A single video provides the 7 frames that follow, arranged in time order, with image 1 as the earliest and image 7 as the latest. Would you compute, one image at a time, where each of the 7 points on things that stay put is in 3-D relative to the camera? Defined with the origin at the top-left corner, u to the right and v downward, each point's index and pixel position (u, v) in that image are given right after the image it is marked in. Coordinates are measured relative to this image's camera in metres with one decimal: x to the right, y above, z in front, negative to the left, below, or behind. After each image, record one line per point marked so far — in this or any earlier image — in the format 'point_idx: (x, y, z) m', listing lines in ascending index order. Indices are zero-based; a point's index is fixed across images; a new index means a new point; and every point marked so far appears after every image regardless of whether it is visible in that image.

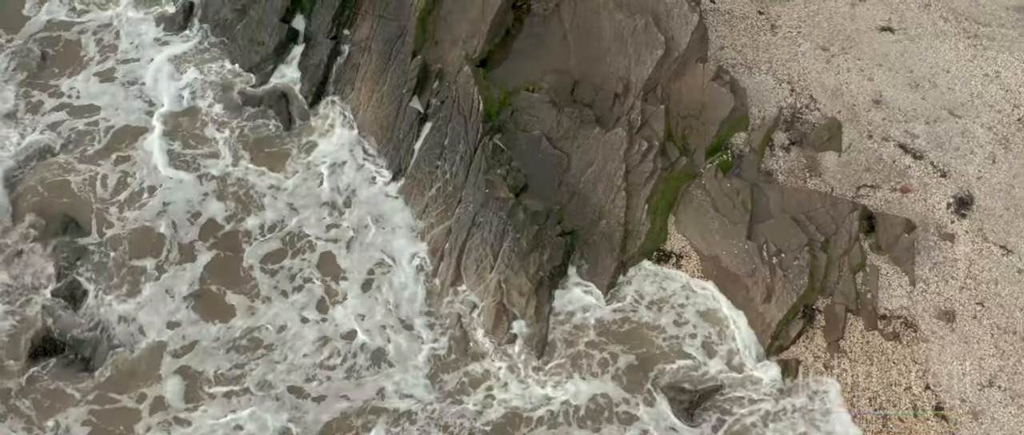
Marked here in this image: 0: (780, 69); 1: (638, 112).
0: (+6.3, +3.5, +18.7) m
1: (+2.7, +2.3, +17.3) m
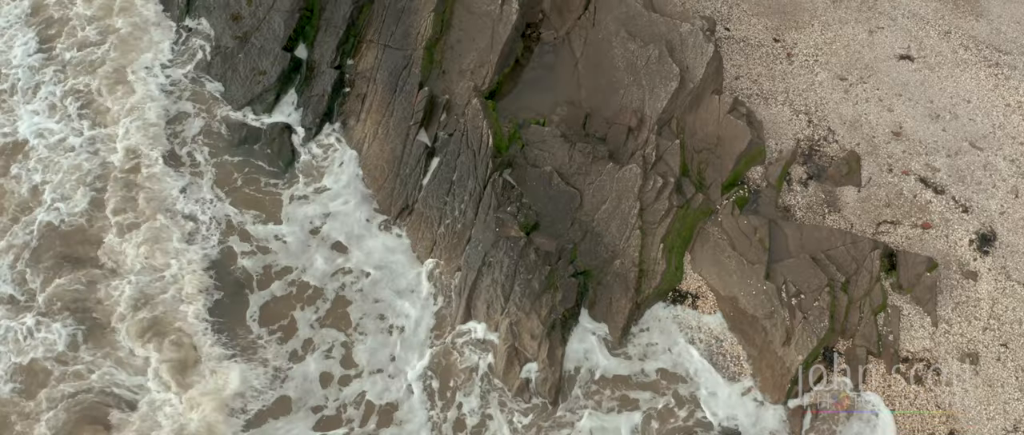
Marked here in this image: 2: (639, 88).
0: (+6.5, +2.7, +18.2) m
1: (+2.9, +1.5, +16.8) m
2: (+2.8, +2.8, +17.4) m
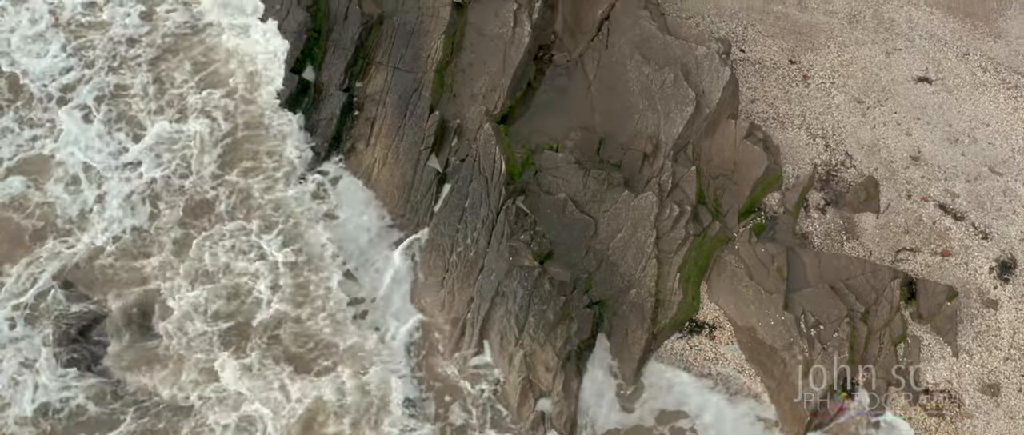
0: (+6.7, +2.1, +17.9) m
1: (+3.2, +0.9, +16.5) m
2: (+3.0, +2.2, +17.1) m
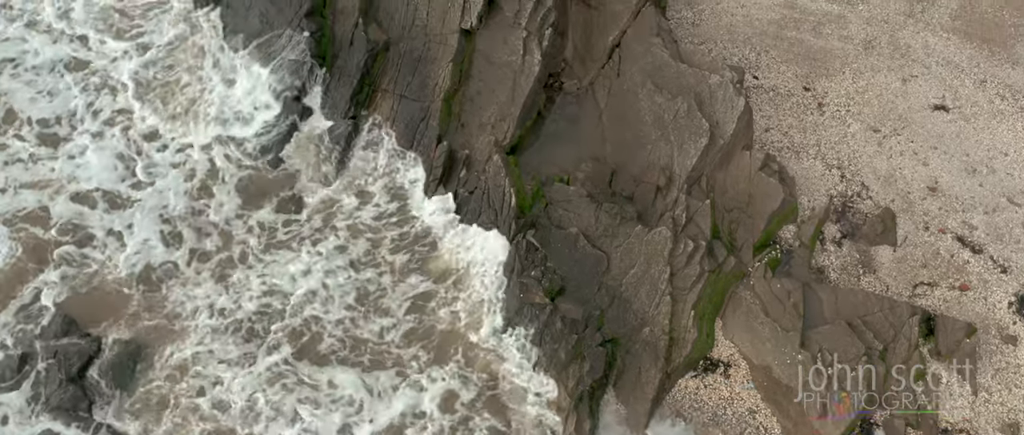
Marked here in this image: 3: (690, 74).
0: (+6.9, +1.4, +17.6) m
1: (+3.4, +0.2, +16.1) m
2: (+3.2, +1.5, +16.7) m
3: (+3.8, +3.1, +17.2) m
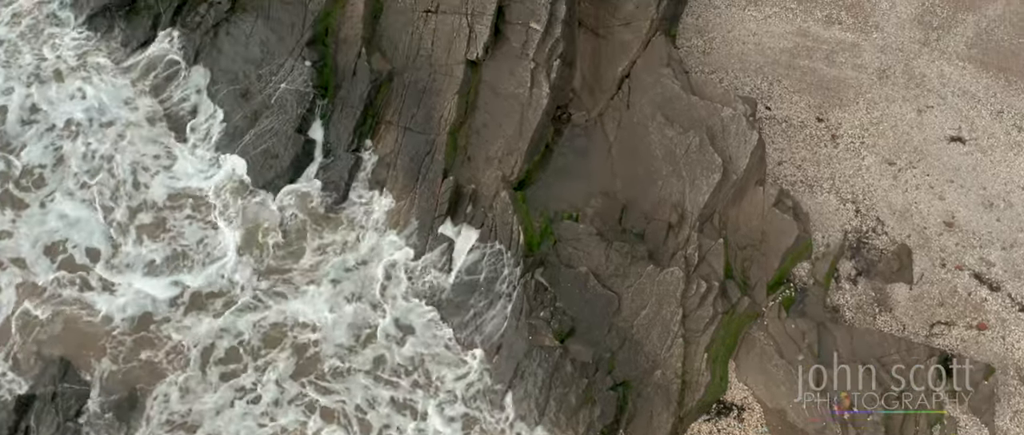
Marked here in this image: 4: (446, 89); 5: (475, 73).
0: (+7.1, +0.7, +17.2) m
1: (+3.6, -0.6, +15.7) m
2: (+3.4, +0.8, +16.3) m
3: (+4.0, +2.3, +16.8) m
4: (-1.4, +2.7, +16.8) m
5: (-0.8, +3.0, +16.8) m
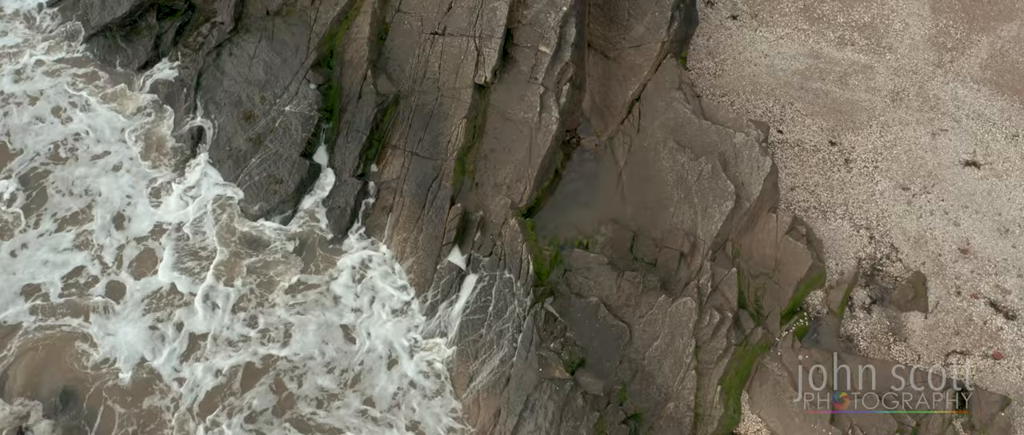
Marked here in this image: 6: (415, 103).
0: (+7.3, +0.1, +16.9) m
1: (+3.8, -1.1, +15.5) m
2: (+3.6, +0.2, +16.0) m
3: (+4.2, +1.8, +16.6) m
4: (-1.2, +2.1, +16.5) m
5: (-0.6, +2.5, +16.5) m
6: (-2.0, +2.3, +16.5) m
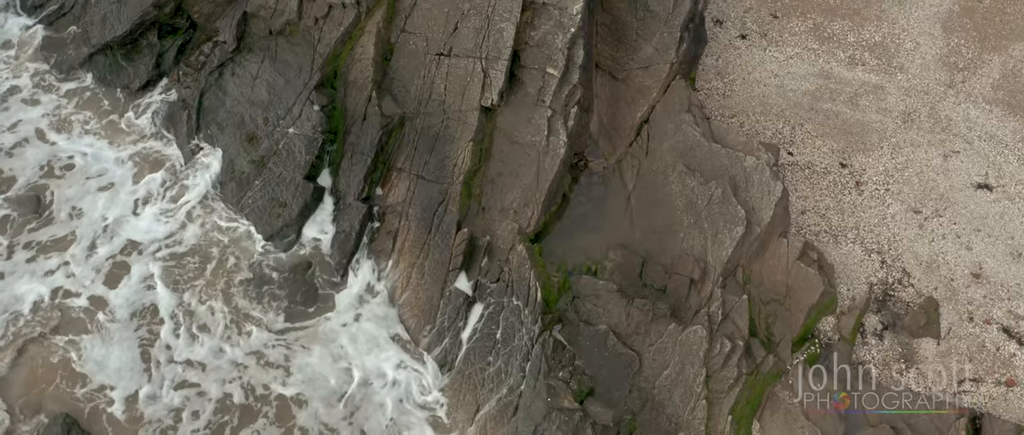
0: (+7.4, -0.4, +16.7) m
1: (+3.9, -1.7, +15.3) m
2: (+3.7, -0.3, +15.8) m
3: (+4.3, +1.3, +16.3) m
4: (-1.1, +1.6, +16.2) m
5: (-0.4, +2.0, +16.3) m
6: (-1.9, +1.8, +16.3) m
